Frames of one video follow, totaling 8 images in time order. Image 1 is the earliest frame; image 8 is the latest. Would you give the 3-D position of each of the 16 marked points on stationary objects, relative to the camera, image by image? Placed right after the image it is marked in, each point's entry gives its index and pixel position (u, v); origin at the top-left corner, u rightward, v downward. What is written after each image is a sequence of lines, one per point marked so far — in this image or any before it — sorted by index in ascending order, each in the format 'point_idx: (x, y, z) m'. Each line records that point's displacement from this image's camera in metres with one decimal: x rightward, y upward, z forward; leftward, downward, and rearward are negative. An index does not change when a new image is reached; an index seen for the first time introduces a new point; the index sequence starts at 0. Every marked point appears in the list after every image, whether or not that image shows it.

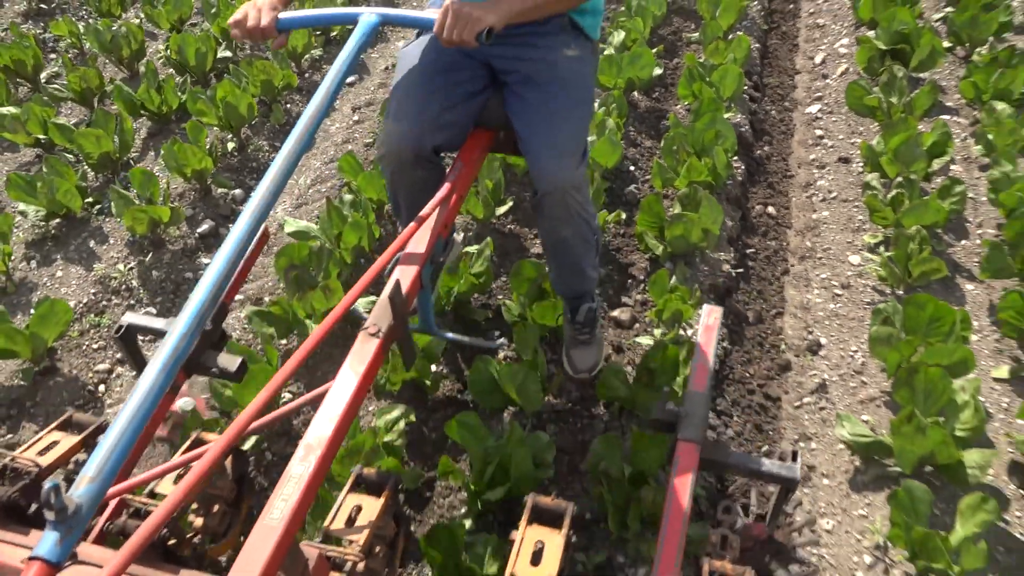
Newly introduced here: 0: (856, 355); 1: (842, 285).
0: (+0.9, -0.2, +2.3) m
1: (+1.0, 0.0, +2.5) m
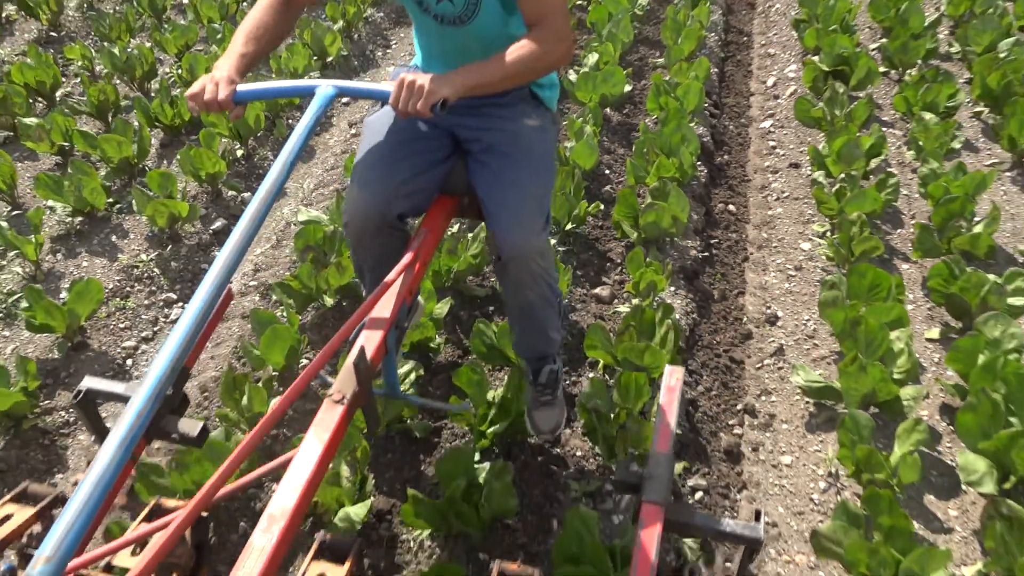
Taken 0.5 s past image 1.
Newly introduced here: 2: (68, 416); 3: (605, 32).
0: (+0.9, -0.1, +2.6) m
1: (+0.9, +0.1, +2.8) m
2: (-1.3, -0.4, +2.5) m
3: (+0.4, +1.1, +3.7) m
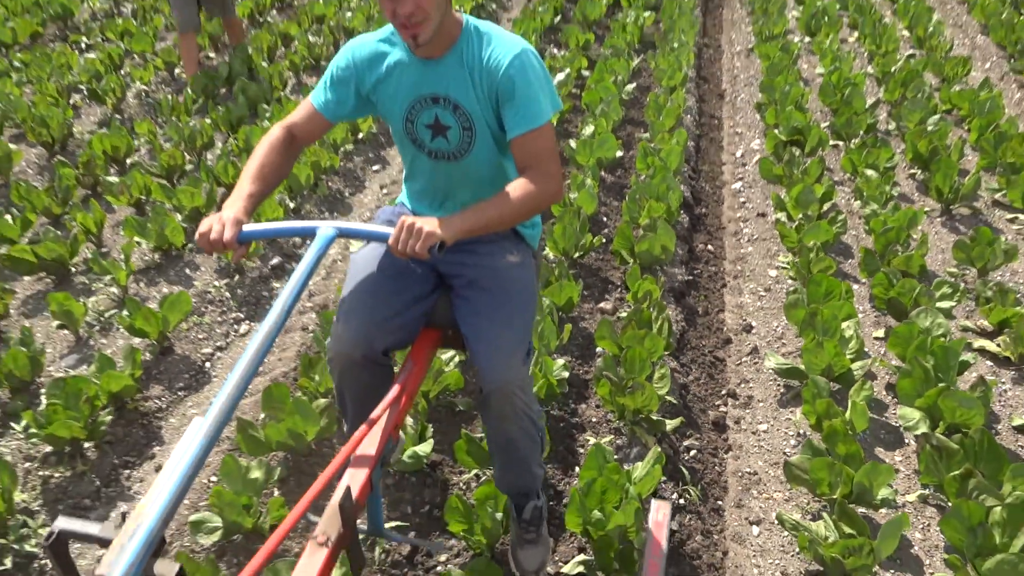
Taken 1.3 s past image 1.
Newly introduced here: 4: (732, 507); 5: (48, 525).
0: (+1.0, -0.1, +3.1) m
1: (+1.0, 0.0, +3.4) m
2: (-1.2, -0.4, +2.9) m
3: (+0.4, +0.9, +4.4) m
4: (+0.6, -0.6, +2.5) m
5: (-1.3, -0.7, +2.5) m
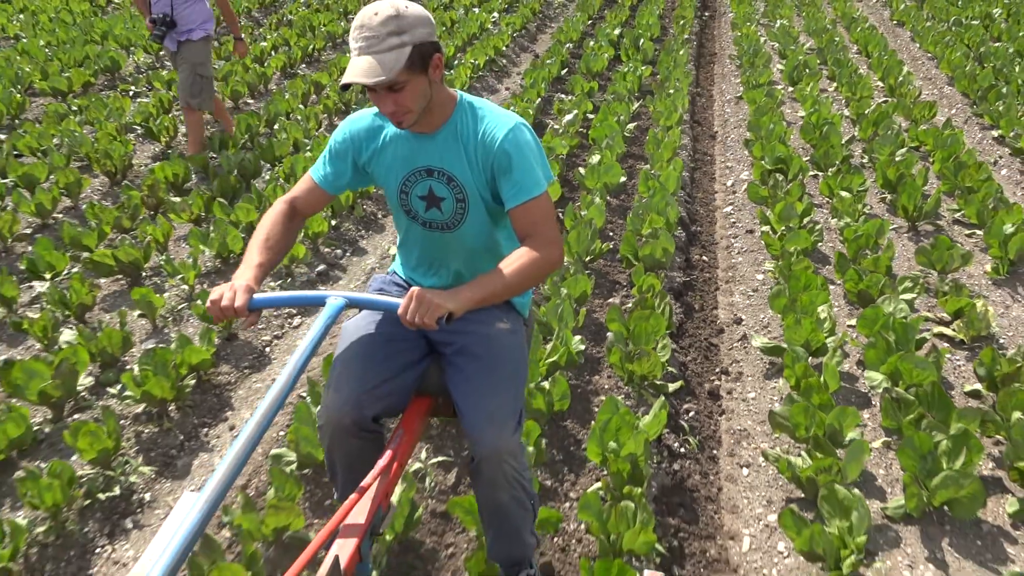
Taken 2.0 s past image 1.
0: (+1.1, -0.1, +3.6) m
1: (+1.1, 0.0, +3.9) m
2: (-1.1, -0.4, +3.4) m
3: (+0.5, +0.8, +4.9) m
4: (+0.7, -0.6, +2.9) m
5: (-1.2, -0.6, +2.9) m
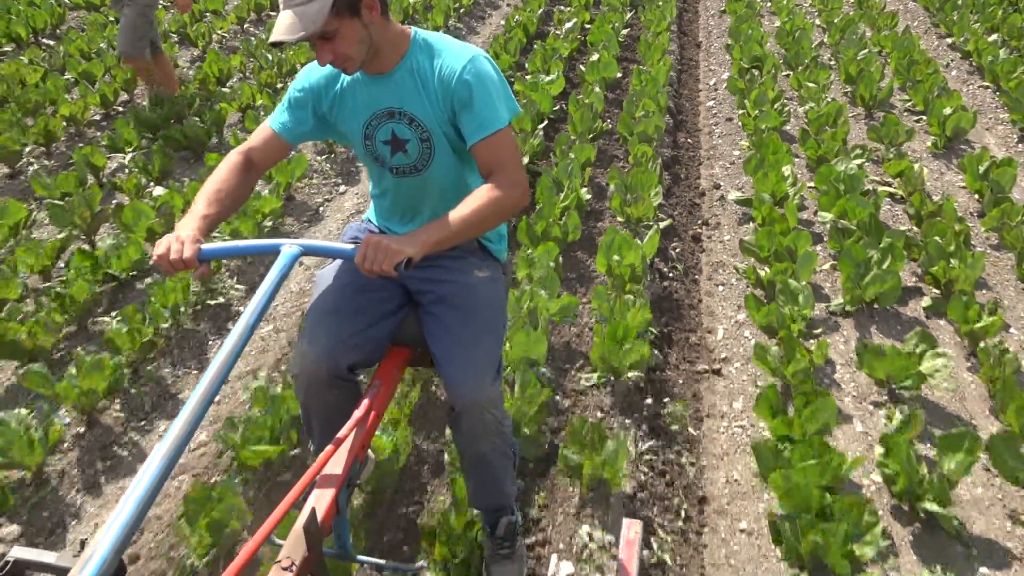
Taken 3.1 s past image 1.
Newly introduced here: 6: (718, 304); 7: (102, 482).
0: (+1.1, +0.5, +4.3) m
1: (+1.2, +0.7, +4.5) m
2: (-1.0, +0.3, +4.0) m
3: (+0.6, +1.6, +5.5) m
4: (+0.8, 0.0, +3.7) m
5: (-1.1, 0.0, +3.6) m
6: (+0.8, -0.1, +3.5) m
7: (-1.3, -0.6, +2.7) m
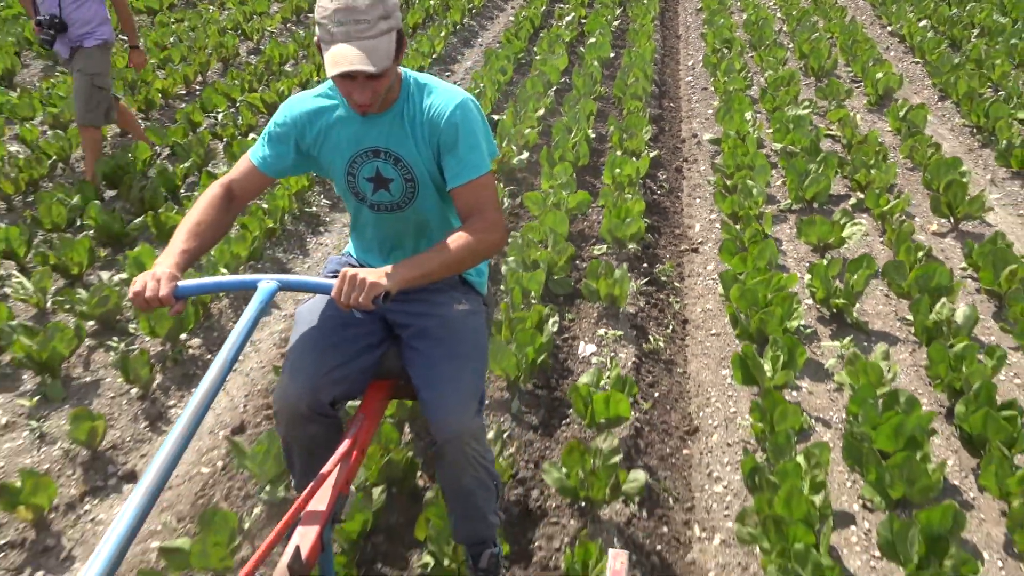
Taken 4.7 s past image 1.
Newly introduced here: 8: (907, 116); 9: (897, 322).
0: (+1.3, +1.0, +5.4) m
1: (+1.3, +1.1, +5.6) m
2: (-0.9, +0.7, +5.1) m
3: (+0.7, +2.0, +6.6) m
4: (+1.0, +0.5, +4.7) m
5: (-1.0, +0.5, +4.6) m
6: (+1.0, +0.4, +4.5) m
7: (-1.1, -0.1, +3.7) m
8: (+2.3, +1.0, +5.0) m
9: (+1.5, -0.1, +3.4) m
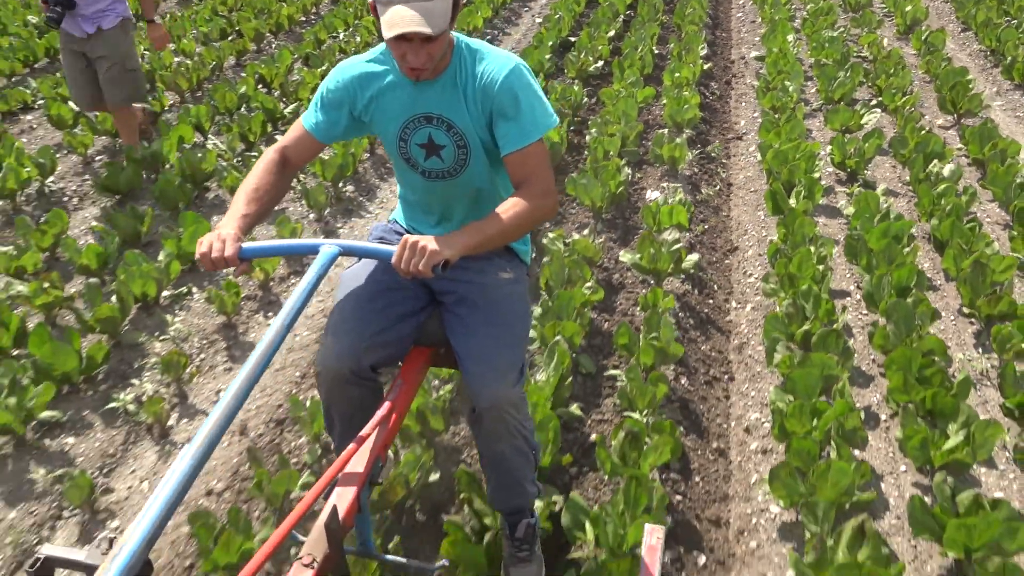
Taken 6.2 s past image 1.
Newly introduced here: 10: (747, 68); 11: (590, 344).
0: (+1.8, +1.7, +6.3) m
1: (+1.8, +1.9, +6.5) m
2: (-0.4, +1.5, +6.1) m
3: (+1.3, +2.8, +7.5) m
4: (+1.4, +1.2, +5.6) m
5: (-0.5, +1.2, +5.6) m
6: (+1.5, +1.1, +5.4) m
7: (-0.7, +0.6, +4.7) m
8: (+2.8, +1.7, +5.8) m
9: (+1.9, +0.5, +4.3) m
10: (+1.7, +1.5, +6.0) m
11: (+0.3, -0.2, +3.2) m
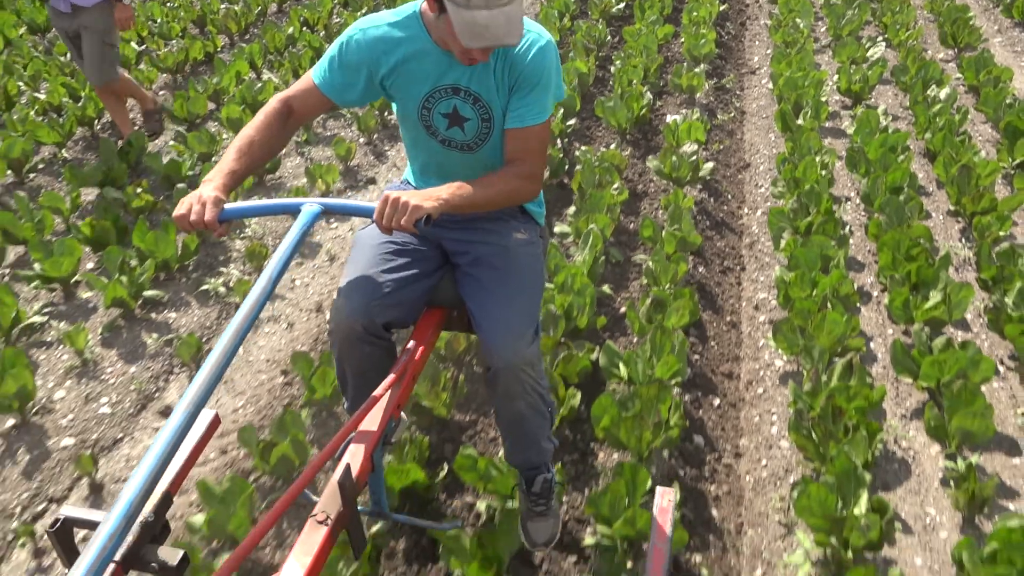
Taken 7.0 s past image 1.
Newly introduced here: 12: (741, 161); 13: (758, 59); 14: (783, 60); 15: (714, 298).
0: (+2.0, +2.2, +6.6) m
1: (+2.0, +2.4, +6.8) m
2: (-0.2, +2.0, +6.4) m
3: (+1.5, +3.3, +7.8) m
4: (+1.6, +1.7, +6.0) m
5: (-0.3, +1.7, +6.0) m
6: (+1.6, +1.6, +5.8) m
7: (-0.5, +1.1, +5.1) m
8: (+3.0, +2.2, +6.2) m
9: (+2.1, +1.0, +4.7) m
10: (+1.9, +2.0, +6.4) m
11: (+0.4, +0.2, +3.6) m
12: (+1.2, +0.6, +4.4) m
13: (+1.6, +1.5, +5.6) m
14: (+1.6, +1.3, +4.9) m
15: (+0.8, 0.0, +3.3) m
